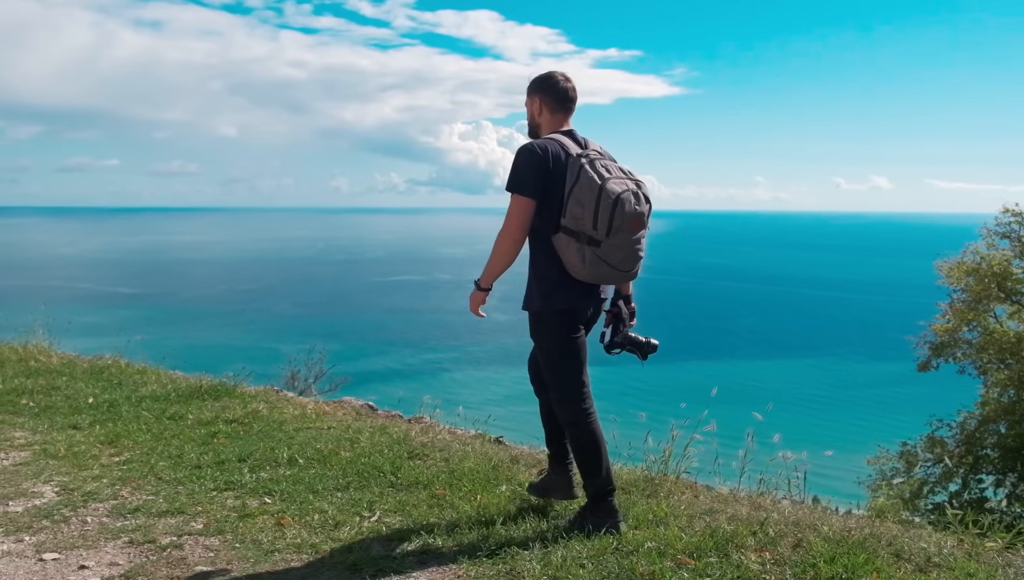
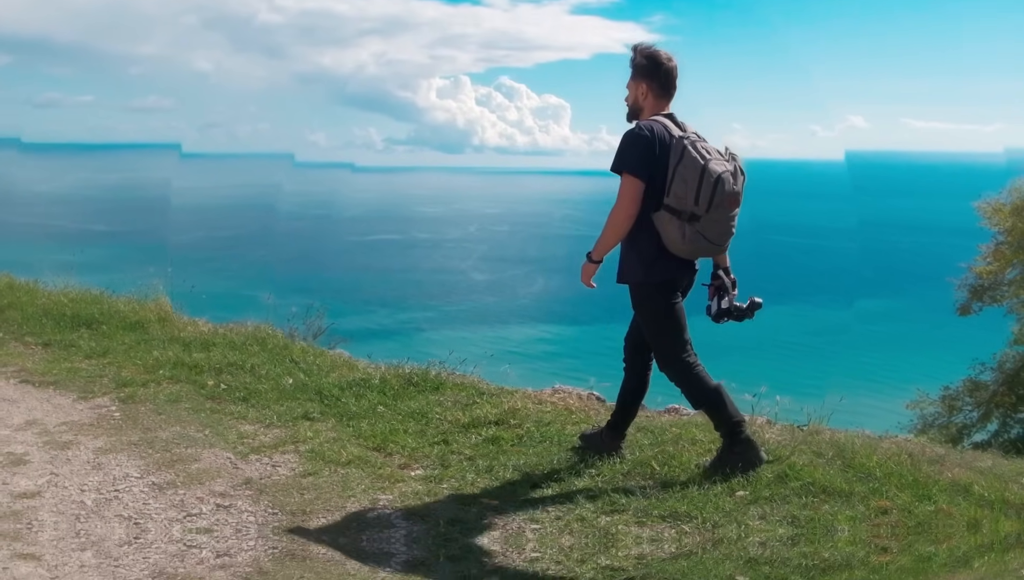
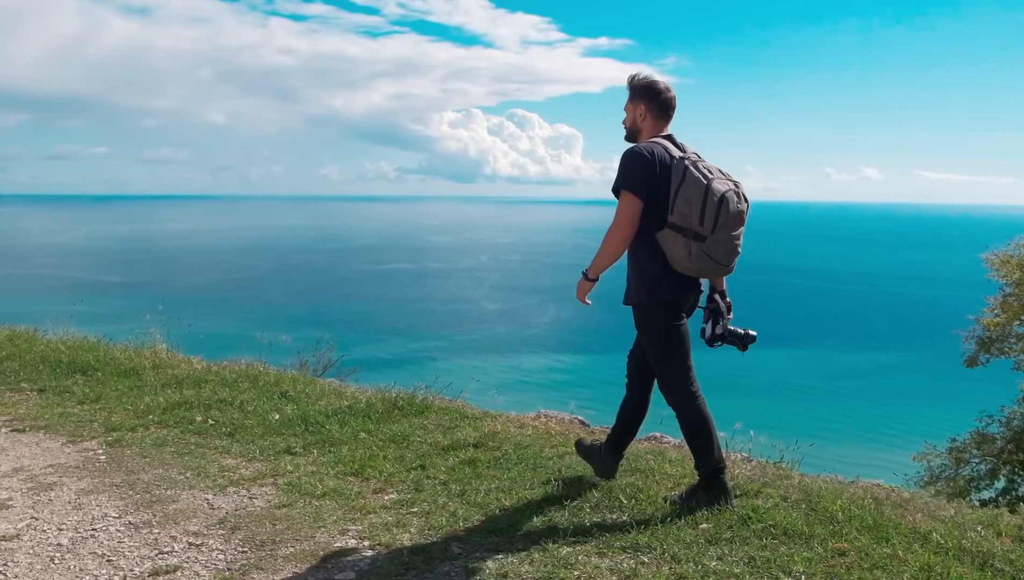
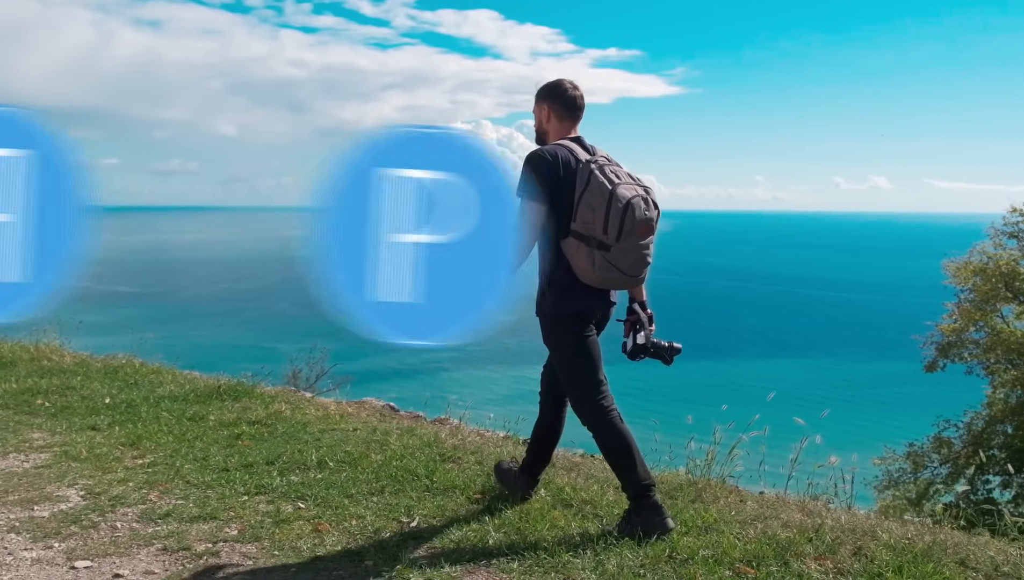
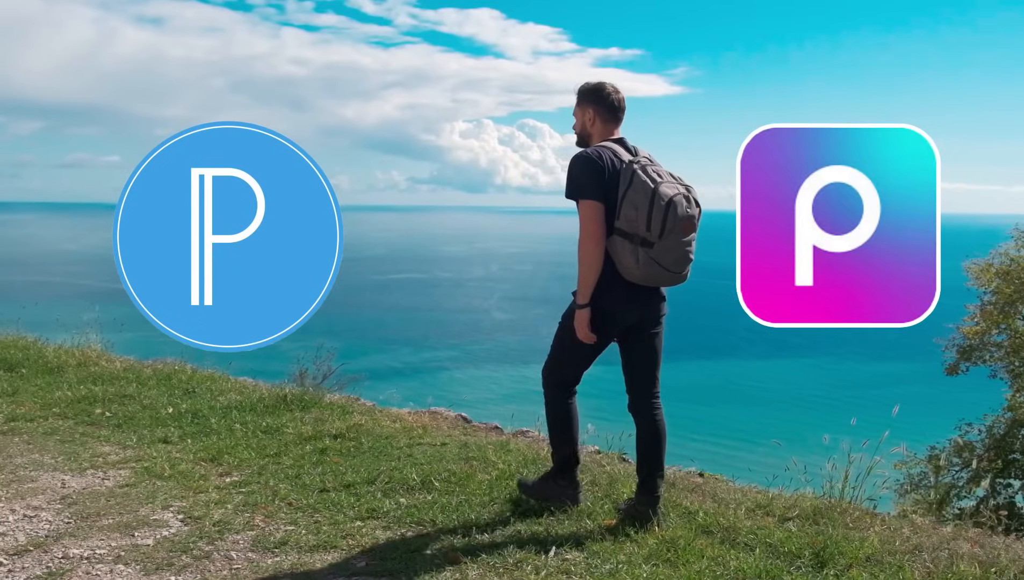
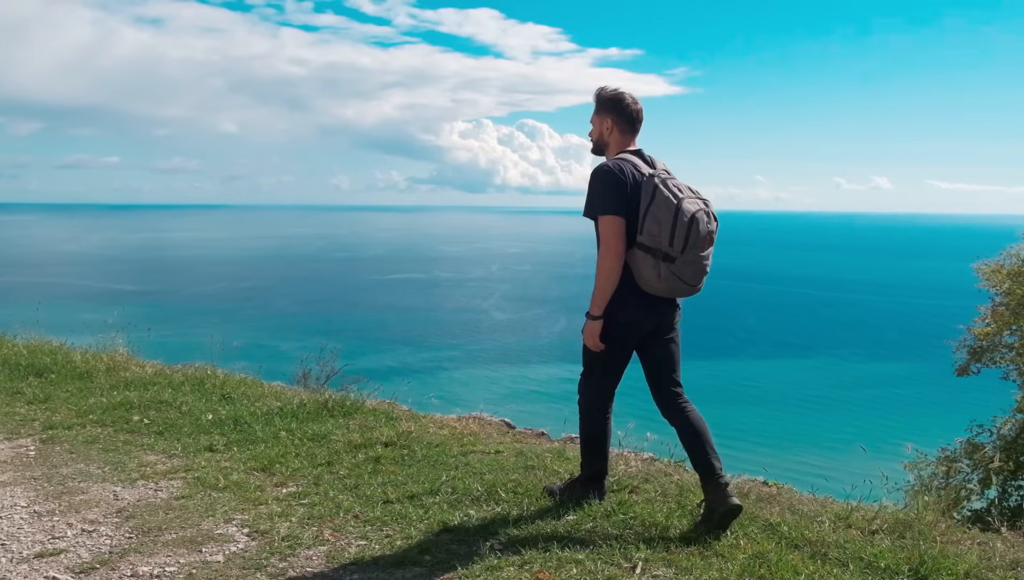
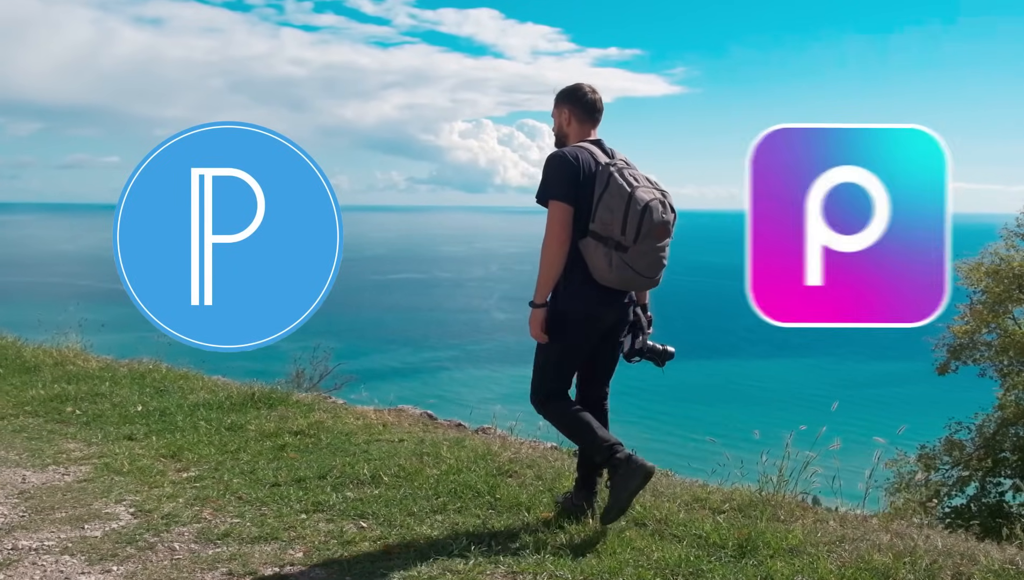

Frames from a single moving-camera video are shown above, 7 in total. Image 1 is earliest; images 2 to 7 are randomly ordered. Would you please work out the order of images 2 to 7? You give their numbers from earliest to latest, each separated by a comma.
4, 7, 5, 6, 3, 2
